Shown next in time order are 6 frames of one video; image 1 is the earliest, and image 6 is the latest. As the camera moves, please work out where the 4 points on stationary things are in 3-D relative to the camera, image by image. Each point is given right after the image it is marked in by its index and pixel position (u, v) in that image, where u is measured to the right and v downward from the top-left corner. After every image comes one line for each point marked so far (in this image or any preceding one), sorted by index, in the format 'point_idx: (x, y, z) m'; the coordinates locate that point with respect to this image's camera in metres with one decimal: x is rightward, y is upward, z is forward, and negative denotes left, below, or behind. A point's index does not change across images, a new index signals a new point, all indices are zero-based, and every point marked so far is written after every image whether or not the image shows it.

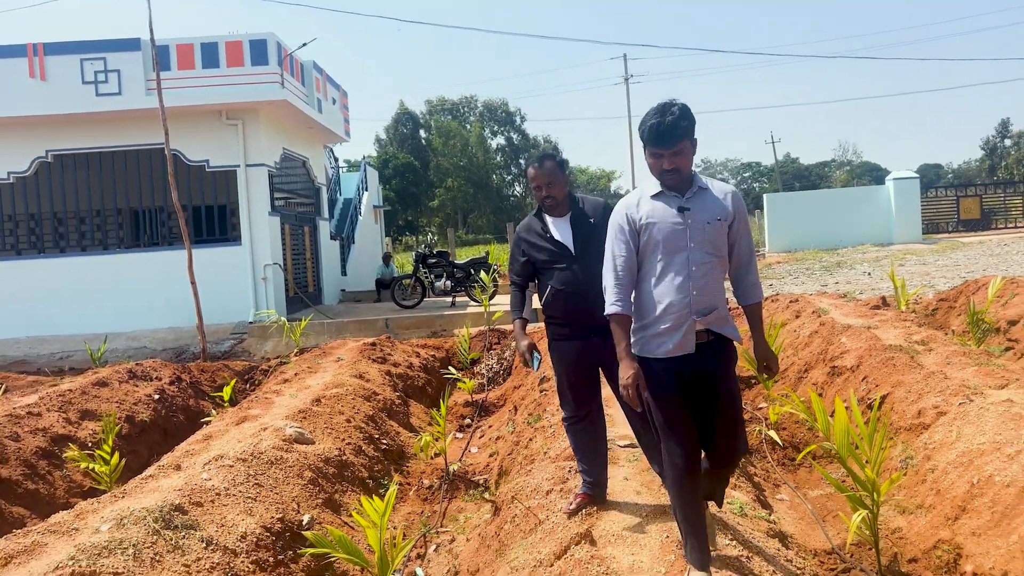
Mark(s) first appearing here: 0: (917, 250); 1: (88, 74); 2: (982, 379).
0: (+9.3, +0.9, +19.0) m
1: (-5.6, +2.8, +10.9) m
2: (+3.0, -0.6, +5.3) m
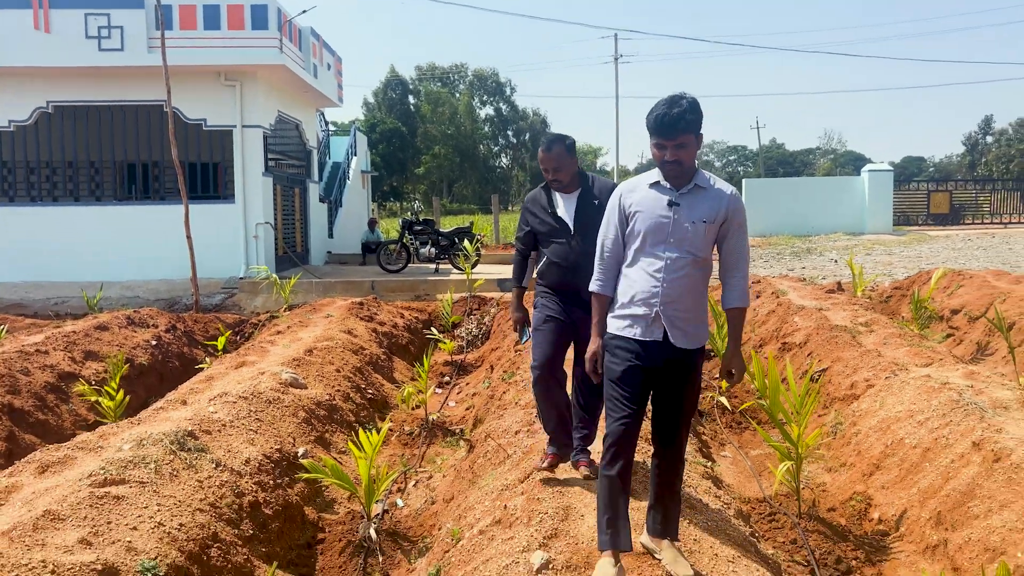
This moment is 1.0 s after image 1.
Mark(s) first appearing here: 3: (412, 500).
0: (+8.9, +1.1, +19.7) m
1: (-5.7, +3.5, +11.2) m
2: (+2.9, -0.5, +5.9) m
3: (-0.6, -1.2, +4.8) m
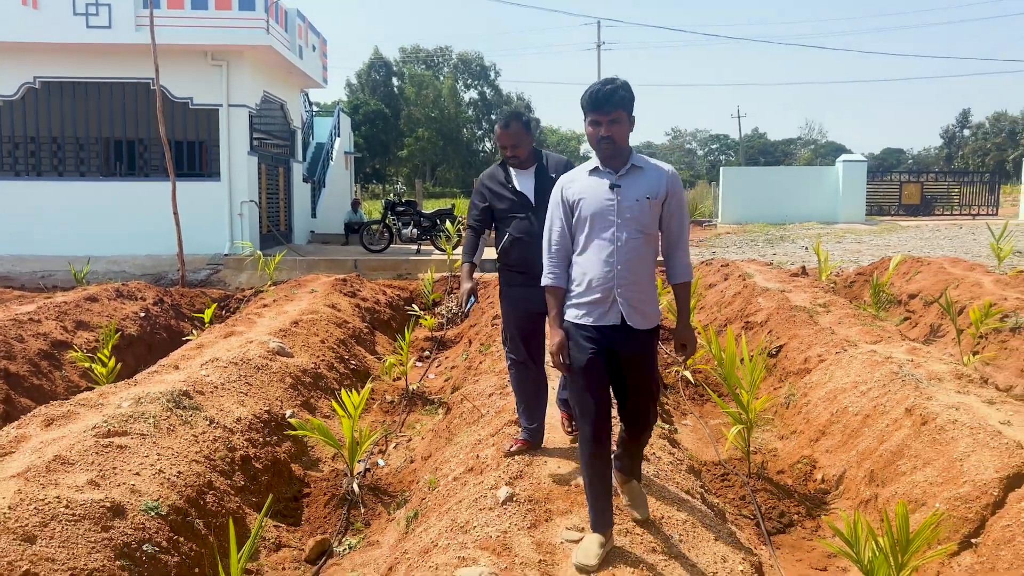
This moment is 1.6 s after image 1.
0: (+8.5, +1.4, +20.2) m
1: (-6.0, +3.9, +11.4) m
2: (+2.7, -0.4, +6.3) m
3: (-0.8, -1.1, +5.2) m
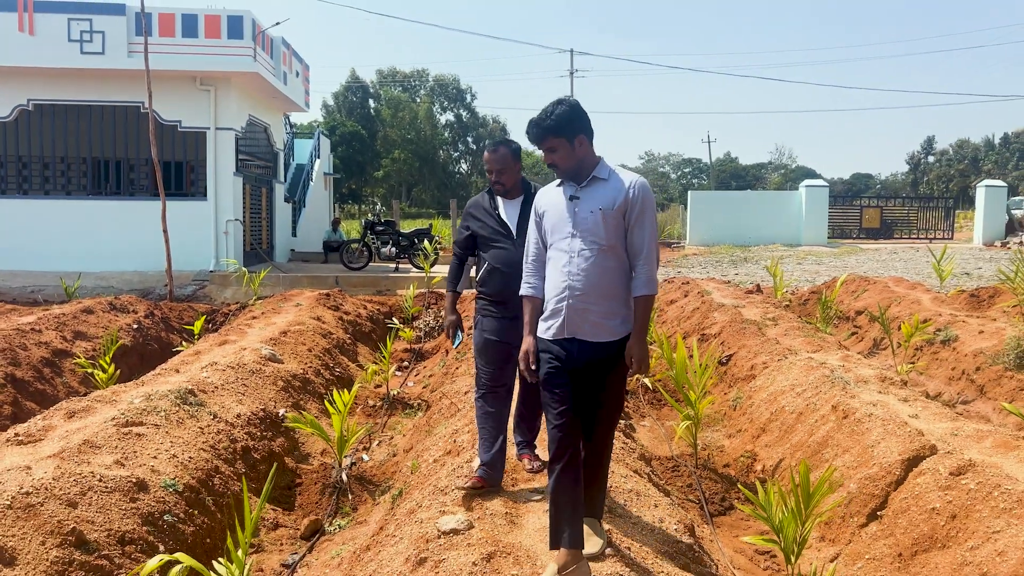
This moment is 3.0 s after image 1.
0: (+7.8, +0.9, +21.0) m
1: (-6.3, +3.7, +11.9) m
2: (+2.5, -0.5, +7.0) m
3: (-0.9, -1.1, +5.7) m
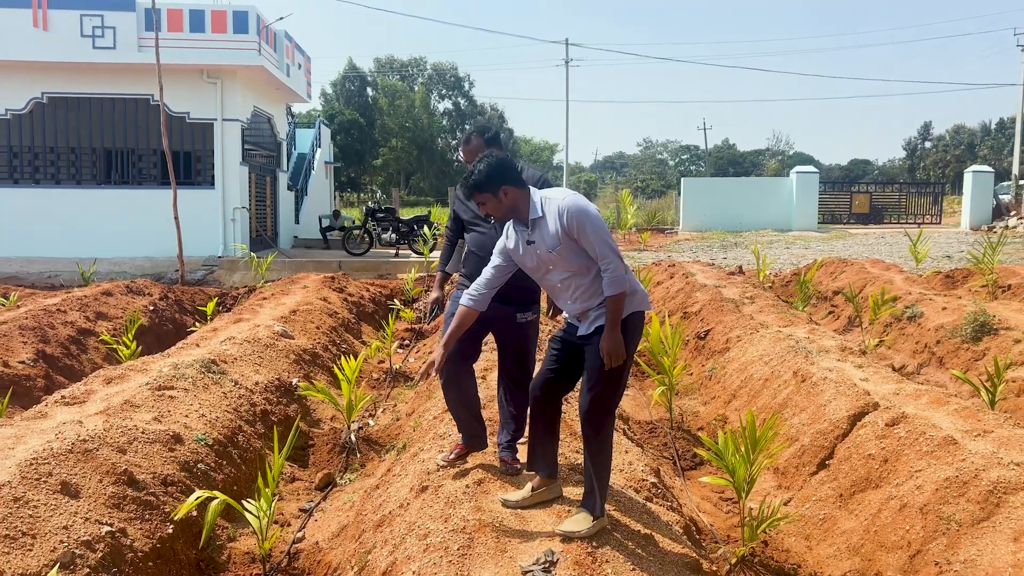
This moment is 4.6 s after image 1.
0: (+7.8, +1.4, +21.6) m
1: (-6.4, +3.9, +12.3) m
2: (+2.4, -0.3, +7.5) m
3: (-1.0, -1.0, +6.3) m
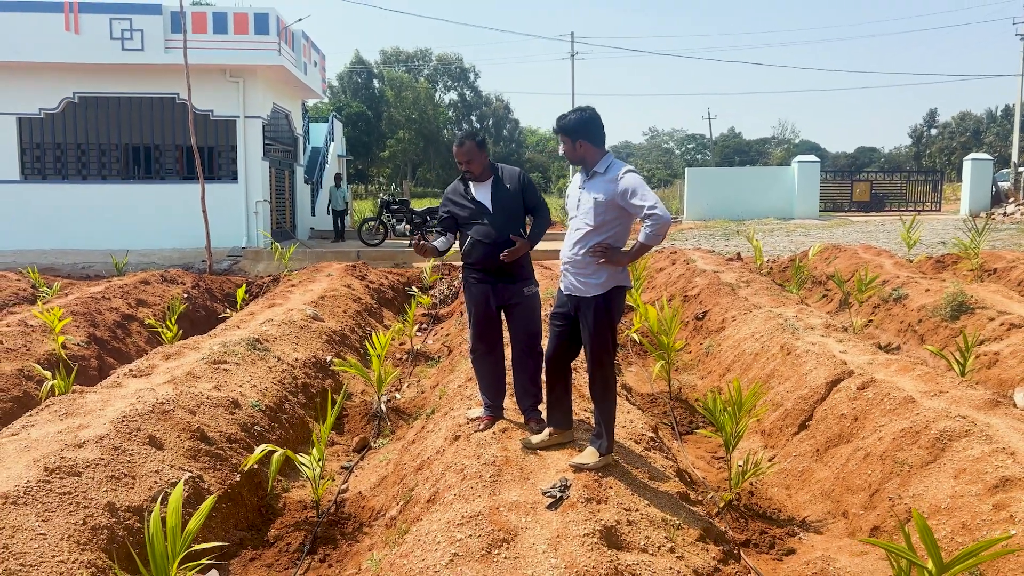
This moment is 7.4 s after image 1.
0: (+8.0, +1.7, +22.1) m
1: (-6.3, +4.1, +13.0) m
2: (+2.5, -0.1, +8.1) m
3: (-0.9, -0.9, +6.9) m
